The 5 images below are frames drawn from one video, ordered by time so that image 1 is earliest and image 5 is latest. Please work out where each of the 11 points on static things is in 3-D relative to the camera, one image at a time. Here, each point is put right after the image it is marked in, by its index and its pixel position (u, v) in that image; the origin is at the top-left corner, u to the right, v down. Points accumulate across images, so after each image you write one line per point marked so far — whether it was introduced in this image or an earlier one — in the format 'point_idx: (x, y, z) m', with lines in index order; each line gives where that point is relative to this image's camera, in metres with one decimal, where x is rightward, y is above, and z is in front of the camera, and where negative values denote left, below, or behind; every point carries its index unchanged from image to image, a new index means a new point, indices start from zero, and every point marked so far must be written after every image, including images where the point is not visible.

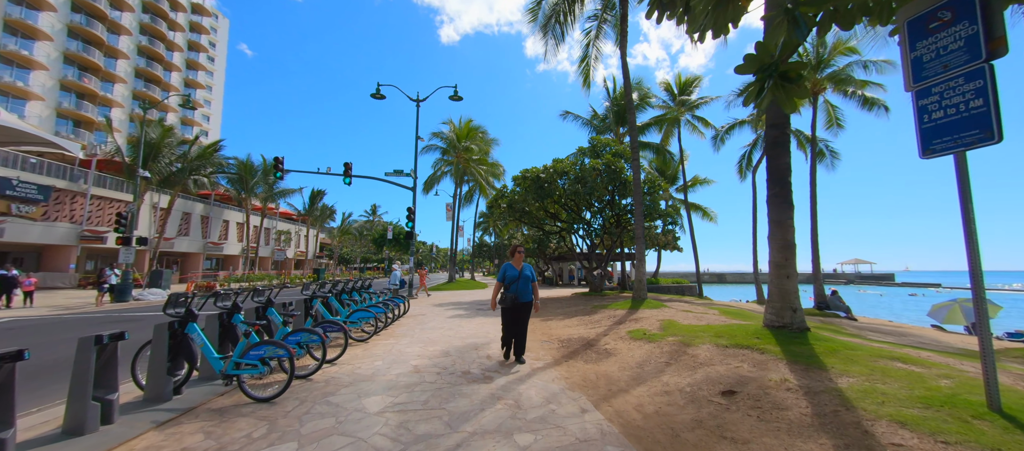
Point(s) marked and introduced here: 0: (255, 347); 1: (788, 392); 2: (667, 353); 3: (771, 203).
0: (-3.3, -1.6, +4.6) m
1: (+3.0, -1.8, +3.9) m
2: (+2.5, -2.1, +5.8) m
3: (+4.2, +0.4, +5.9) m
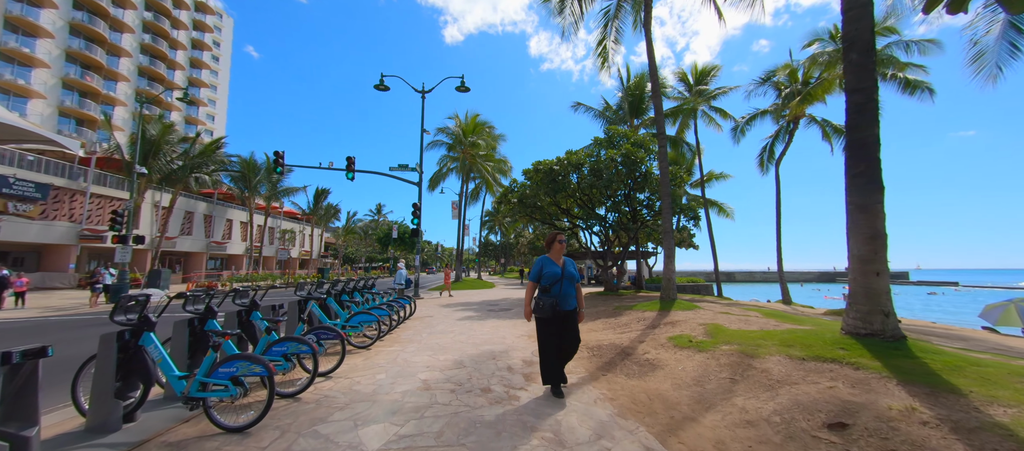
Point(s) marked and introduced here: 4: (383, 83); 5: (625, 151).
0: (-3.0, -1.4, +3.7) m
1: (+3.4, -1.7, +2.9) m
2: (+2.9, -1.9, +4.8) m
3: (+4.6, +0.6, +4.8) m
4: (-7.1, +7.9, +20.0) m
5: (+4.7, +3.2, +15.0) m
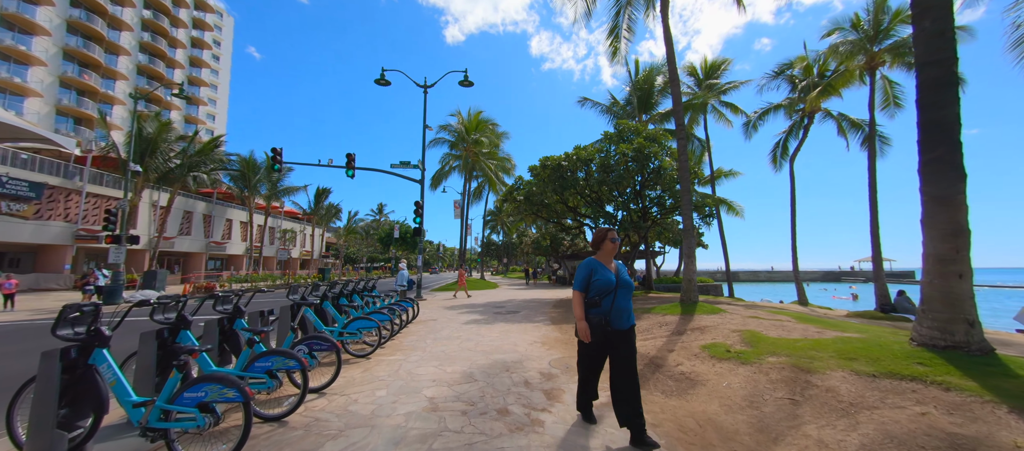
0: (-2.7, -1.4, +3.1) m
1: (+3.6, -1.6, +2.3) m
2: (+3.1, -1.8, +4.2) m
3: (+4.8, +0.6, +4.2) m
4: (-6.9, +7.9, +19.3) m
5: (+5.0, +3.2, +14.4) m
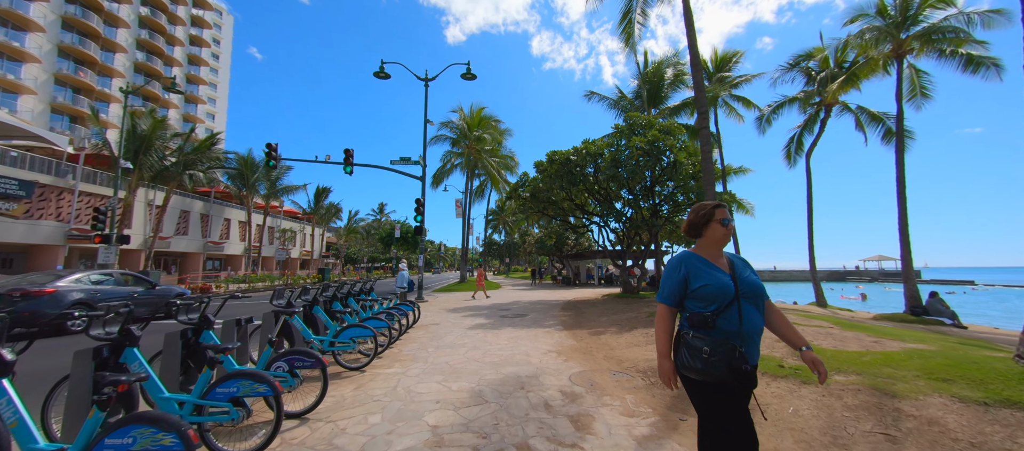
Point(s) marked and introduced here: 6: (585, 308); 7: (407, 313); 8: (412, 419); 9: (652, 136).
0: (-2.5, -1.3, +2.3) m
1: (+3.8, -1.5, +1.5) m
2: (+3.3, -1.7, +3.4) m
3: (+5.0, +0.7, +3.4) m
4: (-6.6, +8.0, +18.6) m
5: (+5.2, +3.3, +13.6) m
6: (+2.6, -2.9, +12.6) m
7: (-2.8, -2.3, +9.5) m
8: (-1.1, -2.1, +3.9) m
9: (+5.3, +3.3, +13.8) m
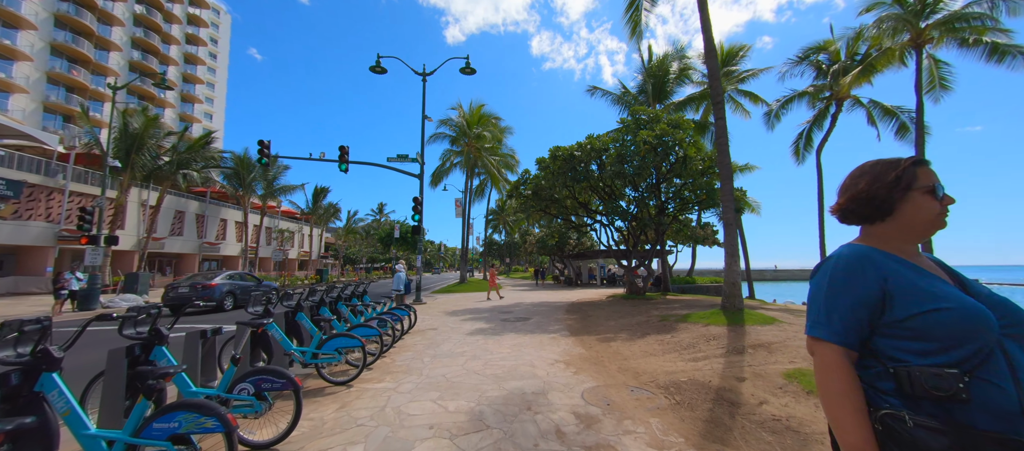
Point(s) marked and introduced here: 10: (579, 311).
0: (-2.5, -1.3, +1.7) m
1: (+3.9, -1.5, +0.9) m
2: (+3.4, -1.7, +2.8) m
3: (+5.1, +0.8, +2.8) m
4: (-6.6, +8.0, +18.0) m
5: (+5.3, +3.4, +13.0) m
6: (+2.6, -2.8, +12.0) m
7: (-2.7, -2.3, +8.9) m
8: (-1.0, -2.0, +3.3) m
9: (+5.4, +3.4, +13.1) m
10: (+2.3, -2.9, +12.1) m
